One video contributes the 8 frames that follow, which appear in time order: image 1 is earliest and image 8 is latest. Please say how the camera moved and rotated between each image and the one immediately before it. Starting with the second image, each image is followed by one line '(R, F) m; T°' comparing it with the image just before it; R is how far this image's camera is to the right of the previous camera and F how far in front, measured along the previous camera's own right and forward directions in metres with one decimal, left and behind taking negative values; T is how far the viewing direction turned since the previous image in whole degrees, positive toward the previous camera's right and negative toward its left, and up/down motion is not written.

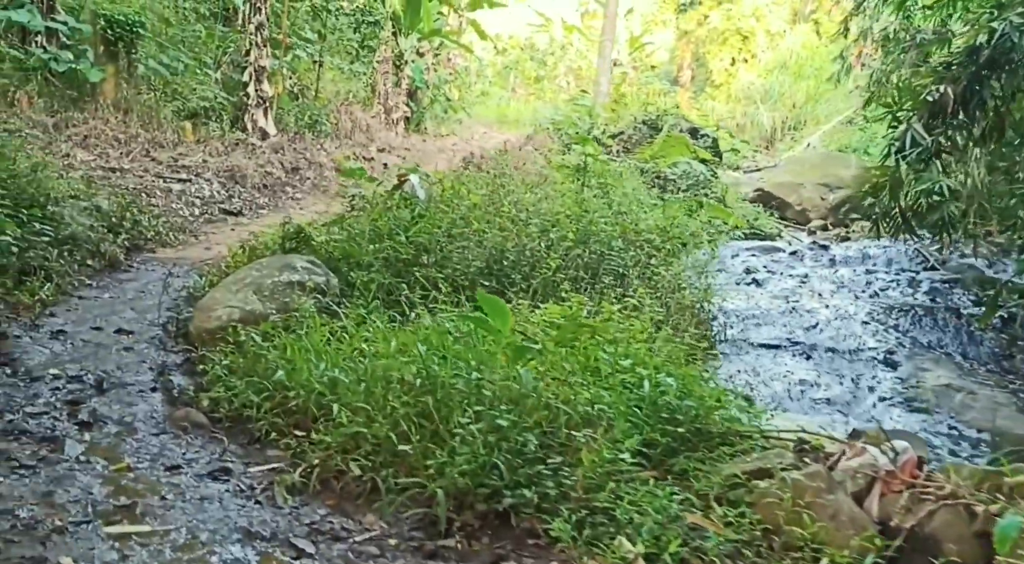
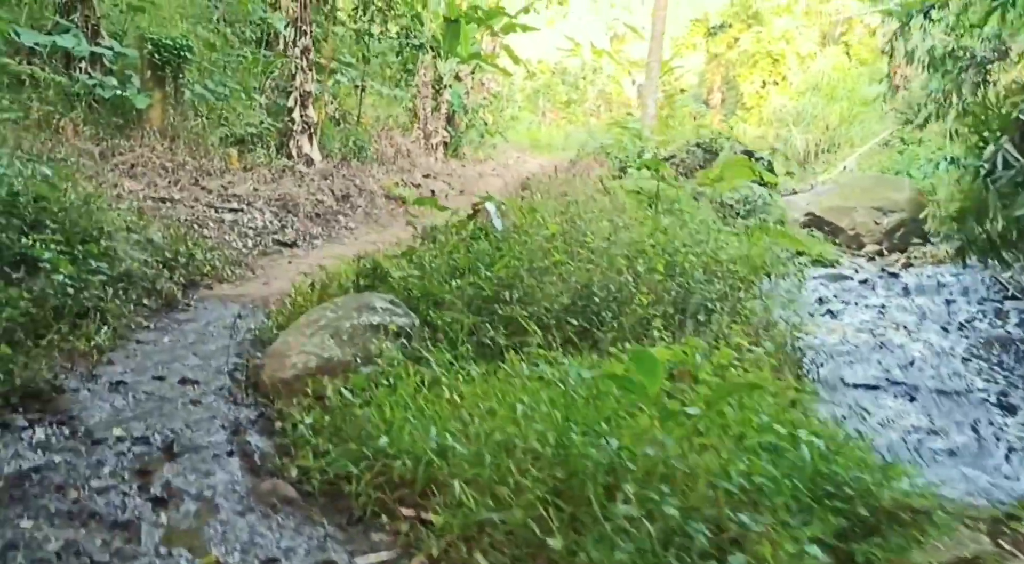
(-0.3, +0.4) m; -2°
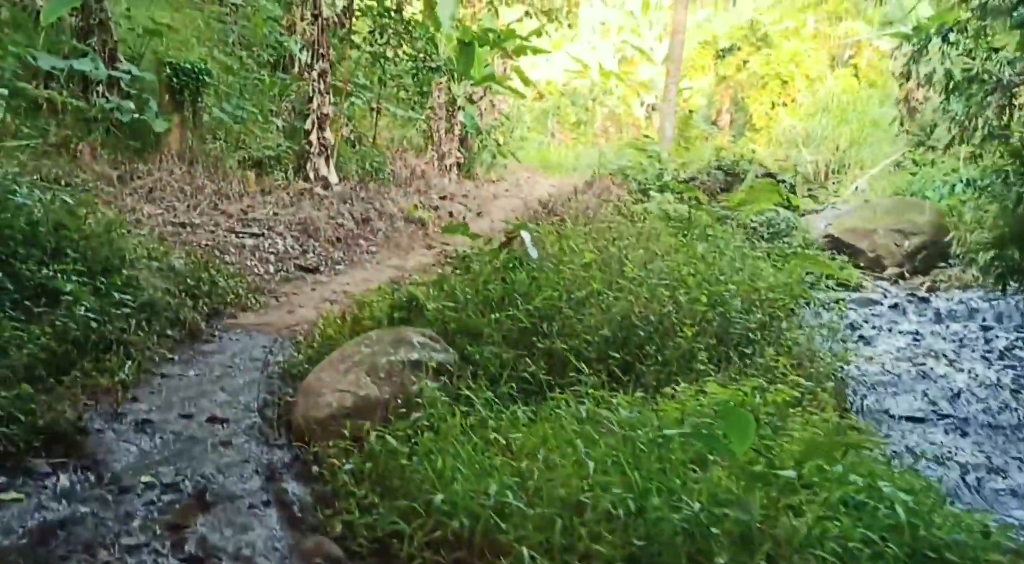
(-0.1, +0.2) m; 0°
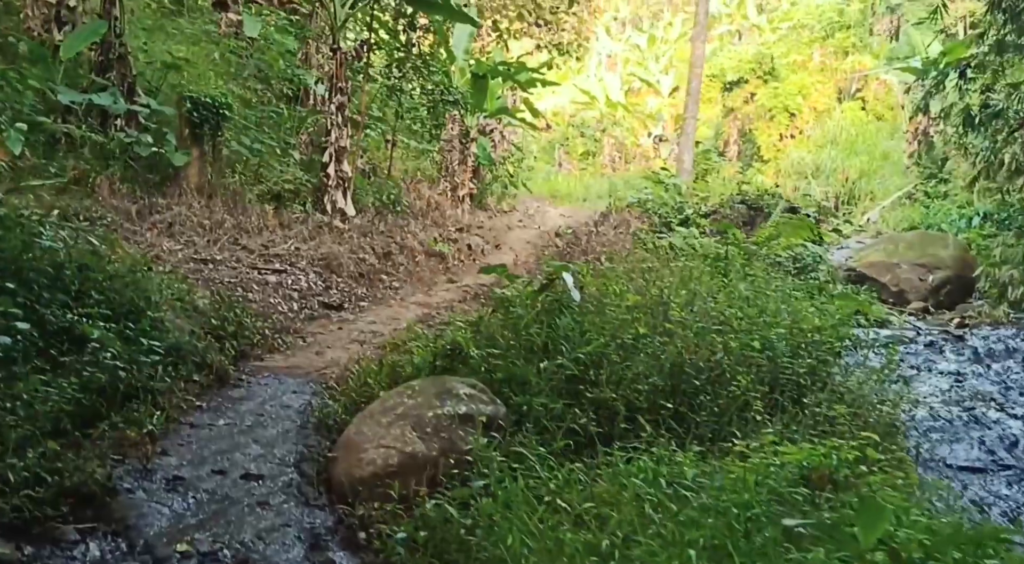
(-0.2, +0.2) m; 0°
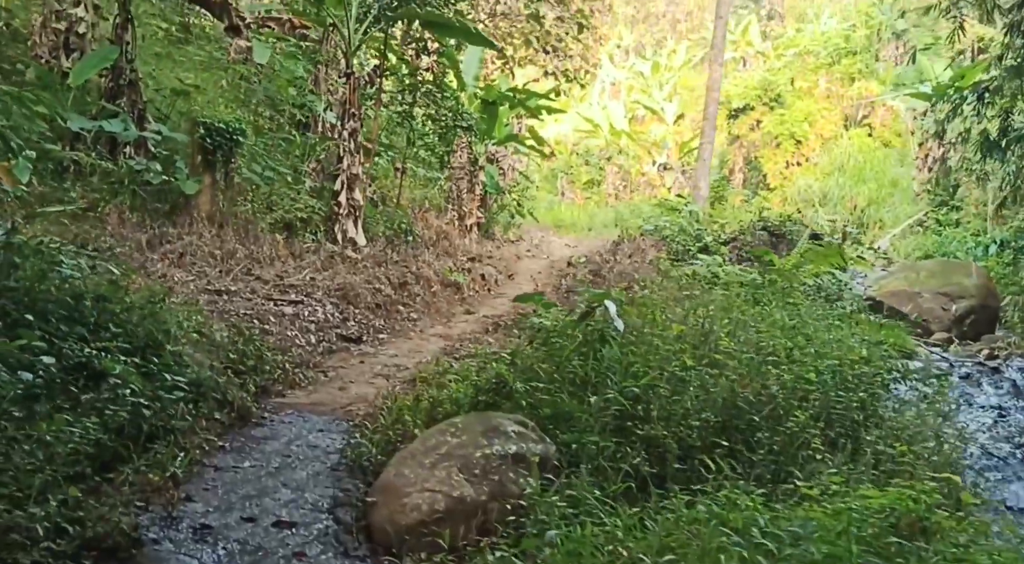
(-0.2, +0.3) m; 0°
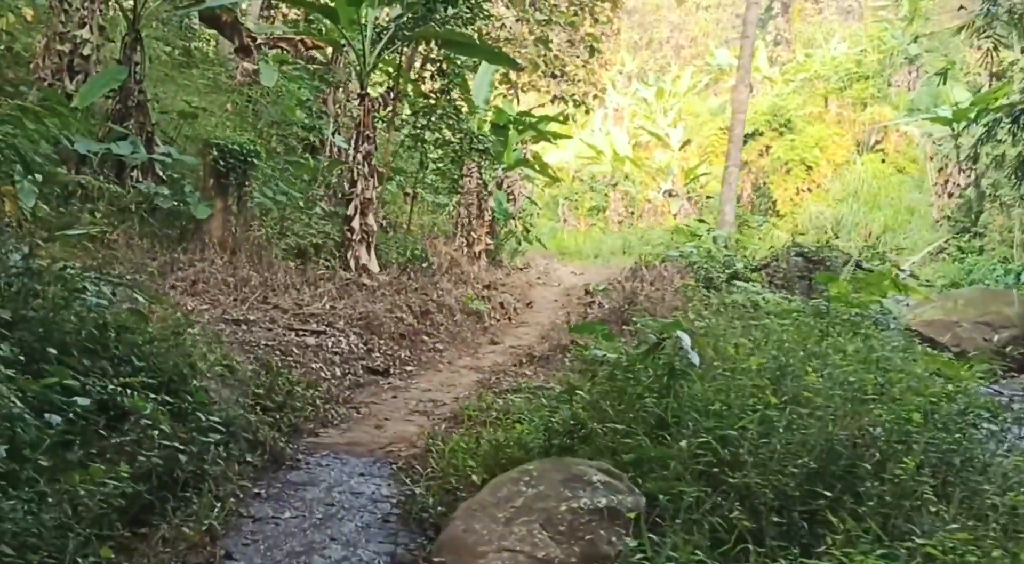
(-0.3, +0.4) m; 0°
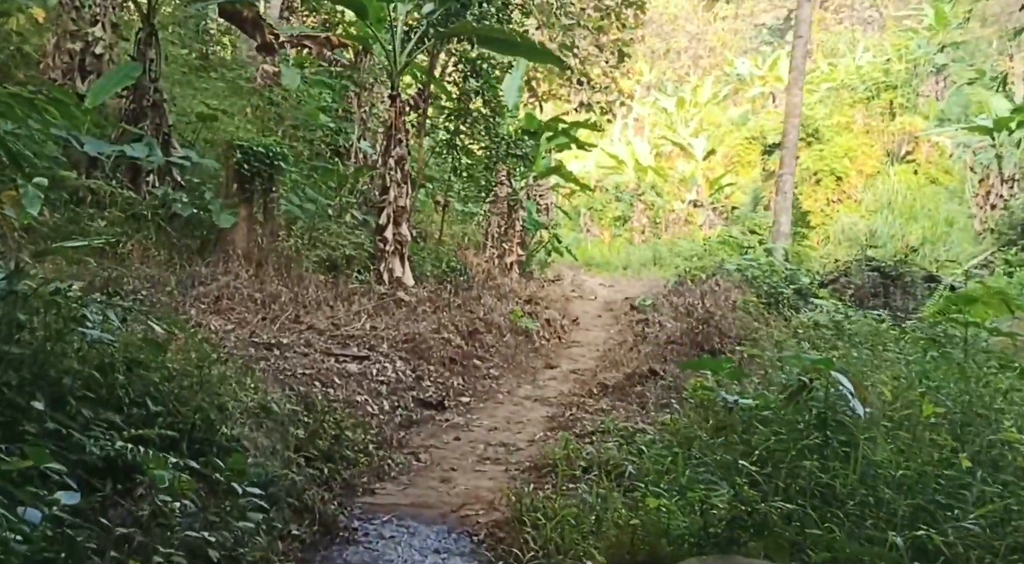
(-0.3, +0.9) m; -1°
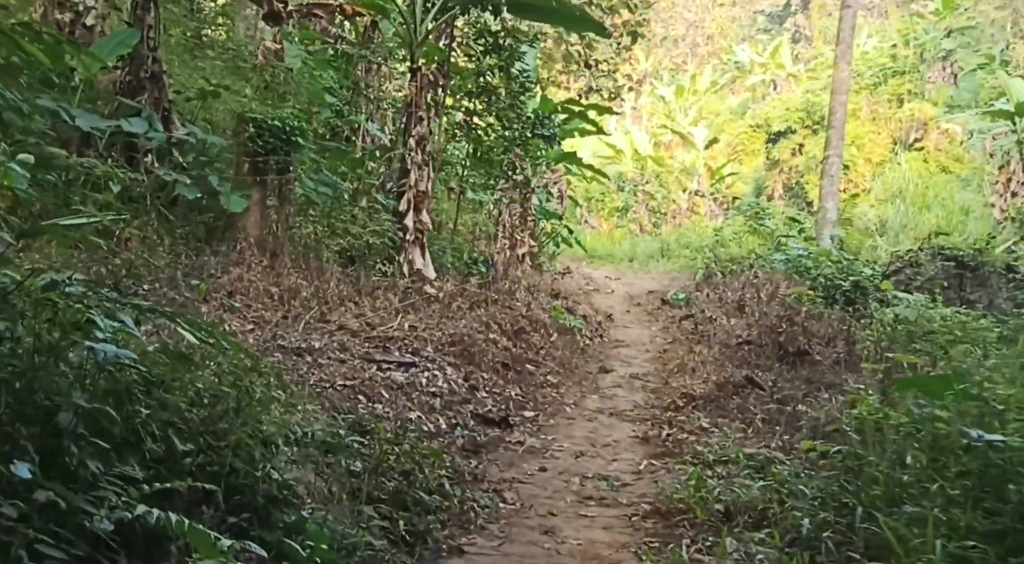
(-0.4, +1.0) m; +1°
